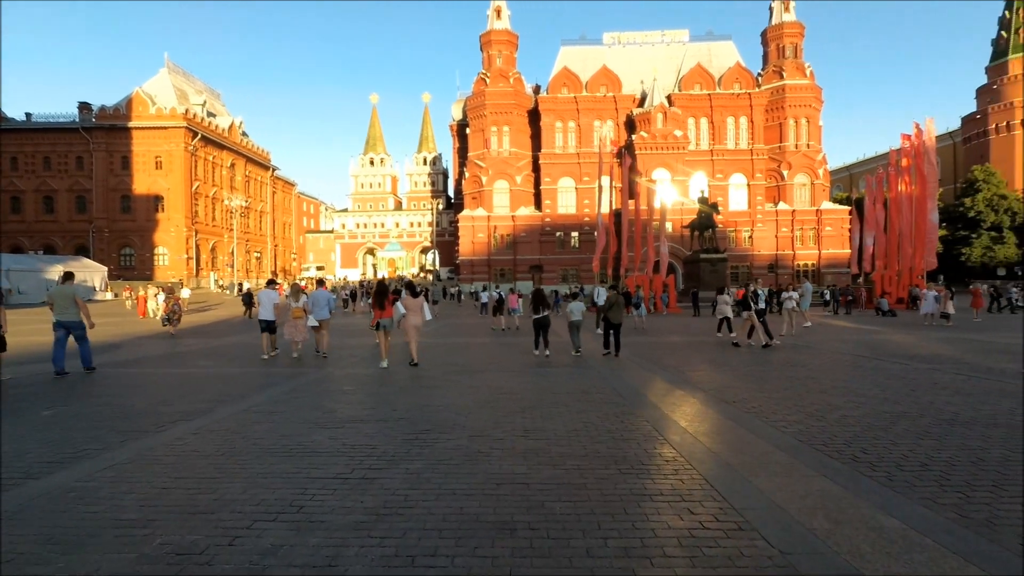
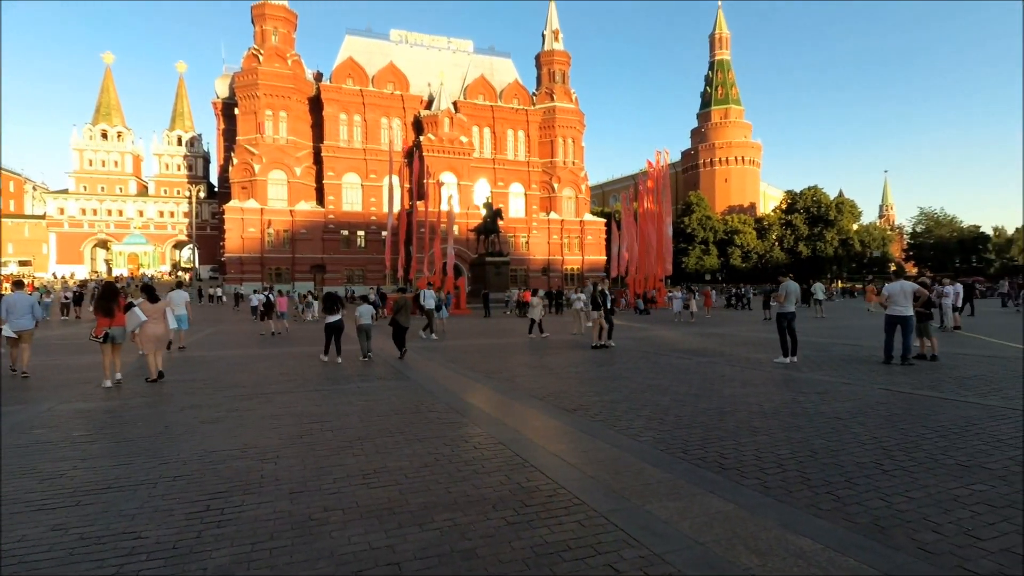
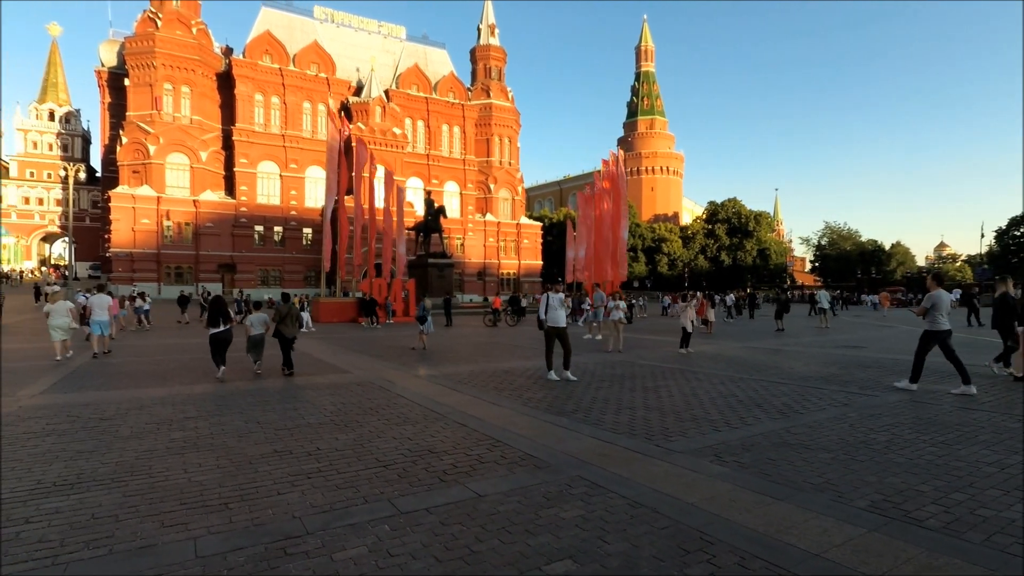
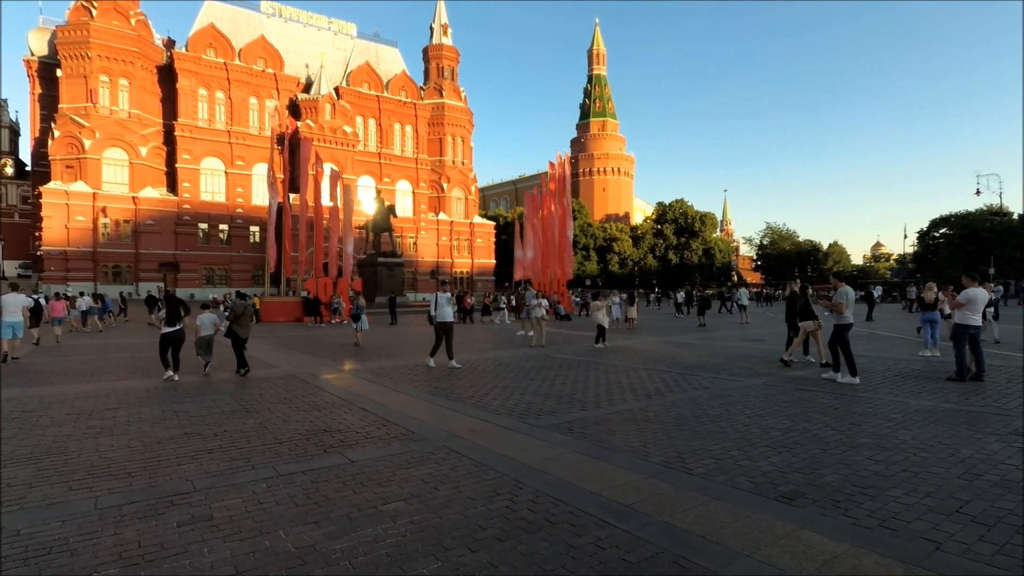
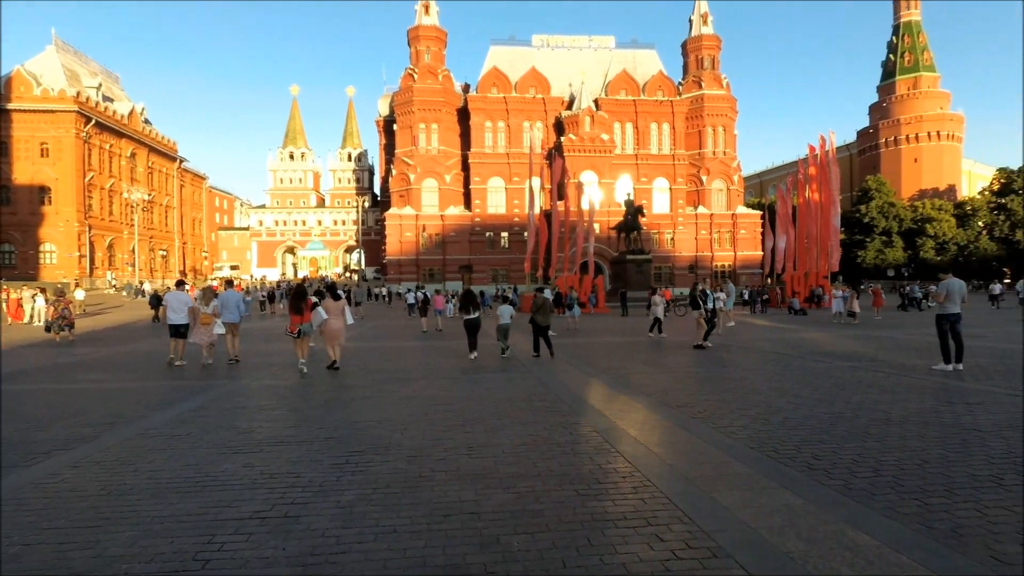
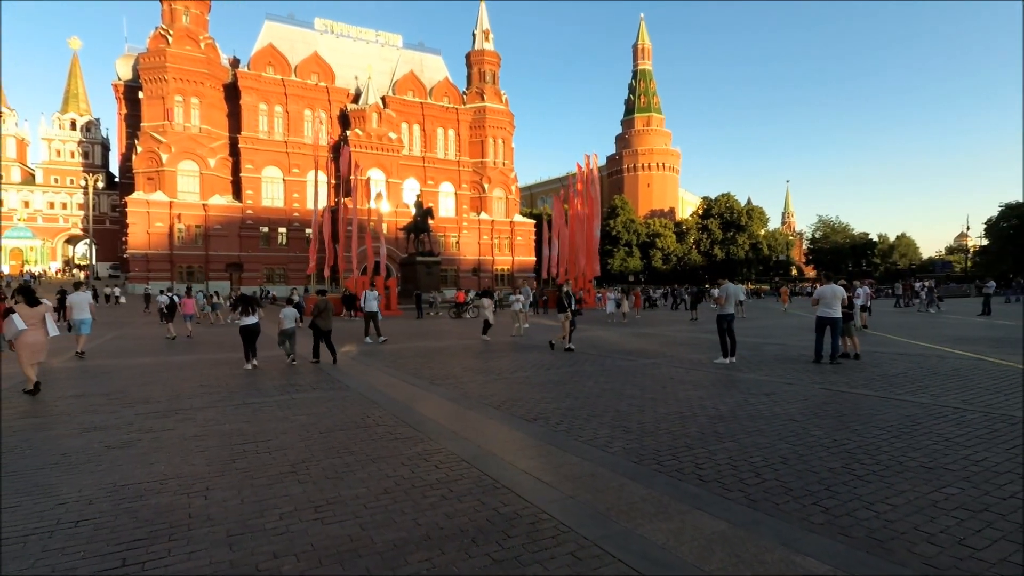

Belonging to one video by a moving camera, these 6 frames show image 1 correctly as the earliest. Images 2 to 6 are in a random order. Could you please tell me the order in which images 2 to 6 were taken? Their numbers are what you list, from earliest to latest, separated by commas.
5, 2, 6, 4, 3
